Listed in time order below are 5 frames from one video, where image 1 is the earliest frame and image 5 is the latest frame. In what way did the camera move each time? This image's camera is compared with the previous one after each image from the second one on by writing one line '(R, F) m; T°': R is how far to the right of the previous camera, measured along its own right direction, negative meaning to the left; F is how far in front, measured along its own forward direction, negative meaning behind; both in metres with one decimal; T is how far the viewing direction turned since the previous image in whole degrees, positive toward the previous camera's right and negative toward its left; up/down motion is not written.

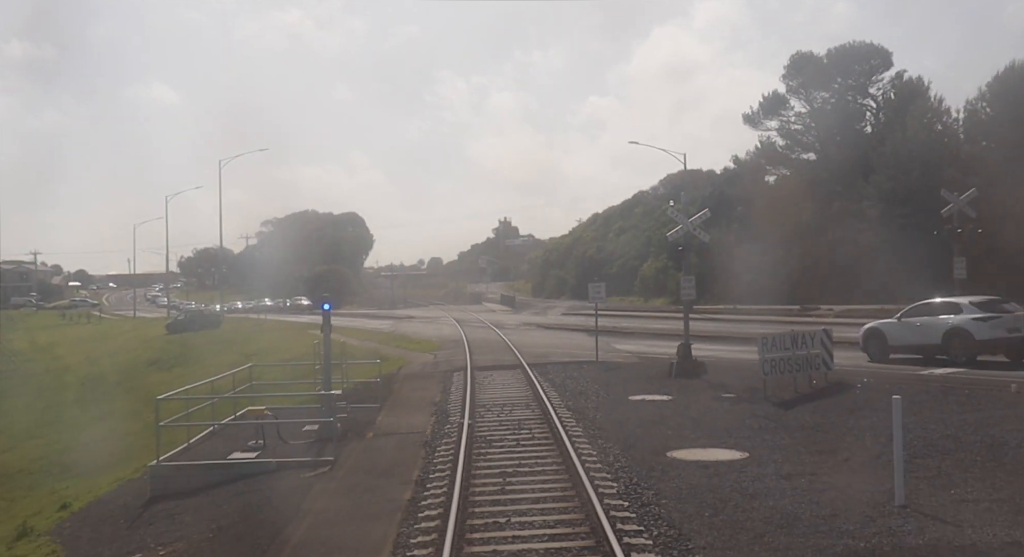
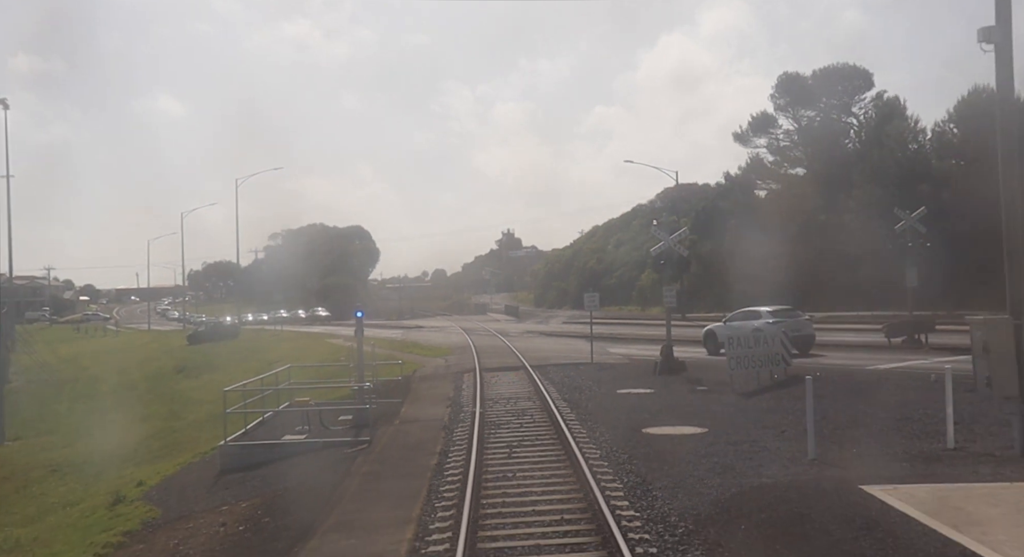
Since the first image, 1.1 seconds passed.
(0.0, -2.8) m; 0°
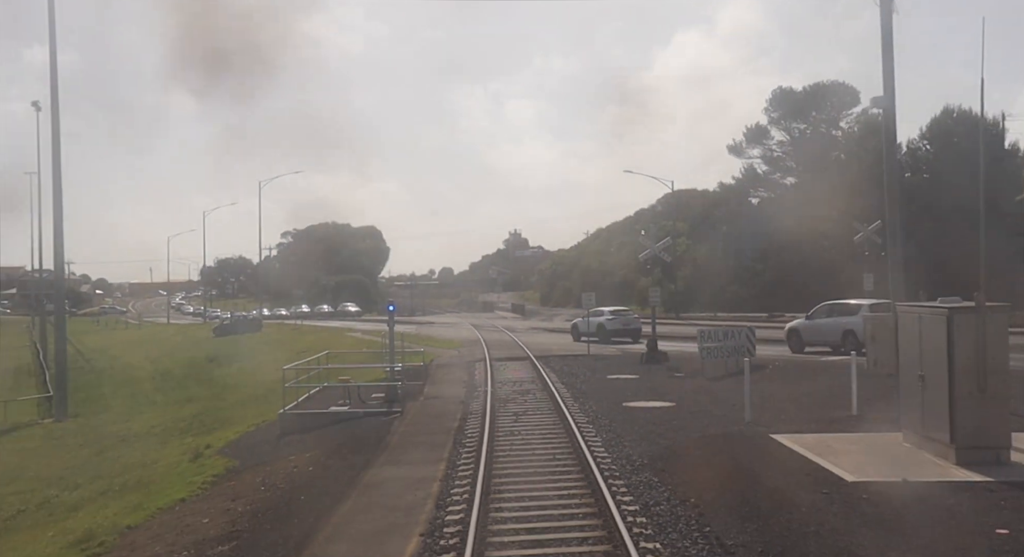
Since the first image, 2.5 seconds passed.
(0.0, -3.5) m; 0°
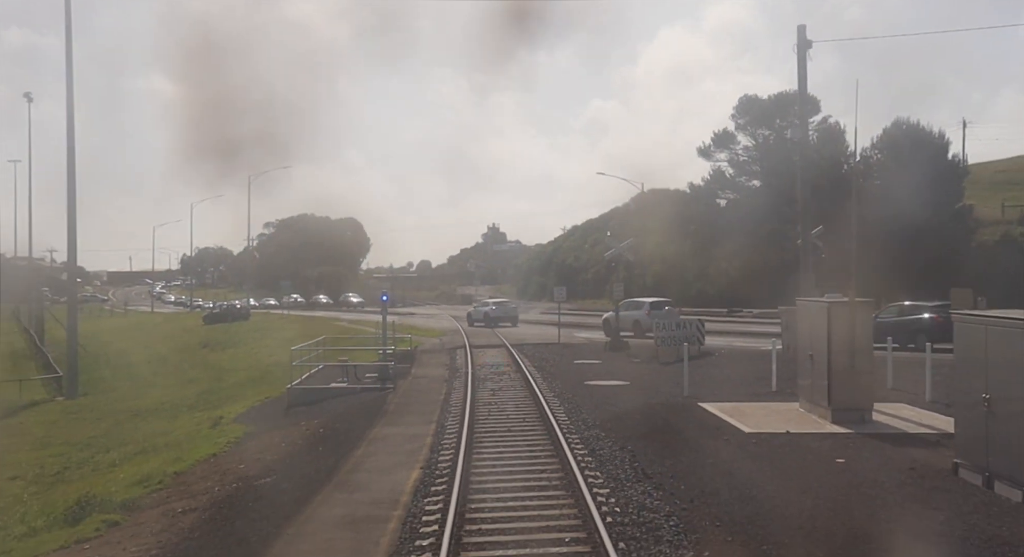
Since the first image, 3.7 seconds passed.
(0.0, -3.0) m; +2°
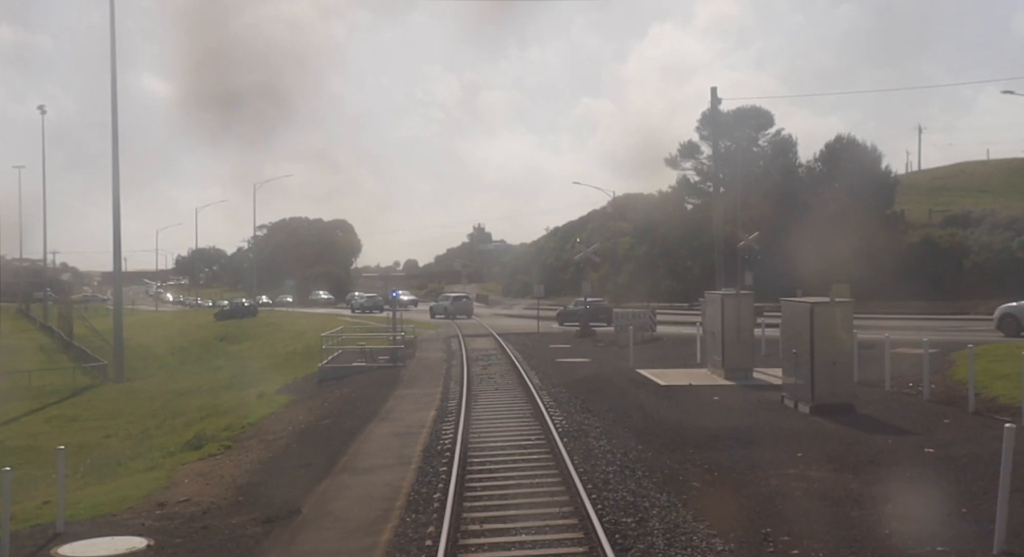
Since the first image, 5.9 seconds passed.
(0.0, -5.6) m; +1°
